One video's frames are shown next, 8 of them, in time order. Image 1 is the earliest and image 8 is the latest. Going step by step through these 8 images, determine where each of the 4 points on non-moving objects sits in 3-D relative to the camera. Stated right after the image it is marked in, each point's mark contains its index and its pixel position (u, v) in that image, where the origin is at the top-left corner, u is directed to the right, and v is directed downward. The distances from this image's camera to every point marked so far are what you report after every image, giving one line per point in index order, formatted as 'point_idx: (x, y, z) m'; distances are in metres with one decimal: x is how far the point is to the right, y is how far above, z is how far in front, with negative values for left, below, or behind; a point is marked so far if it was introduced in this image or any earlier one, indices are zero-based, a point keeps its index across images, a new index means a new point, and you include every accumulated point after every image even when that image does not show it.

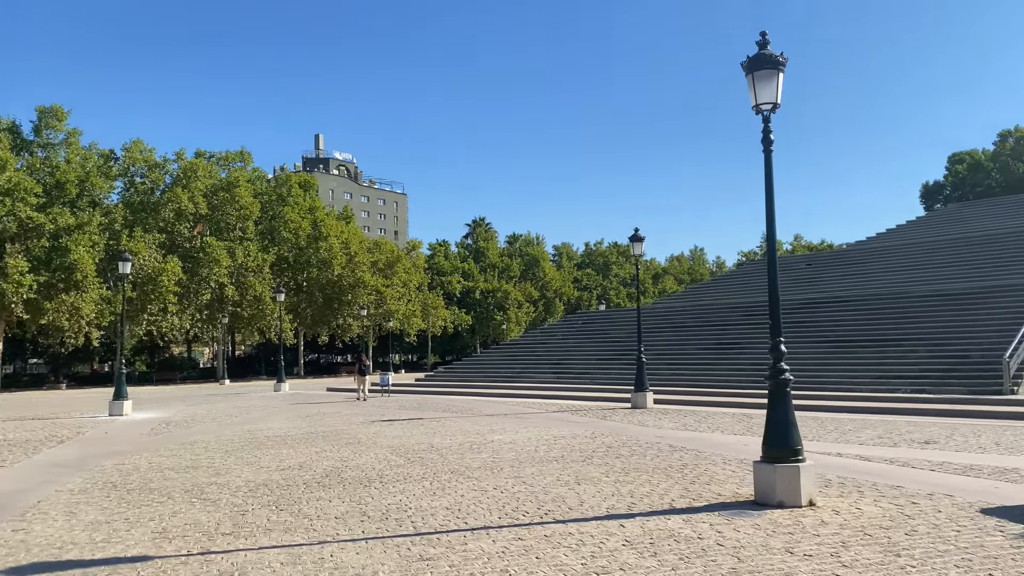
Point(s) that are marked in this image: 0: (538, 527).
0: (+0.2, -1.9, +6.9) m
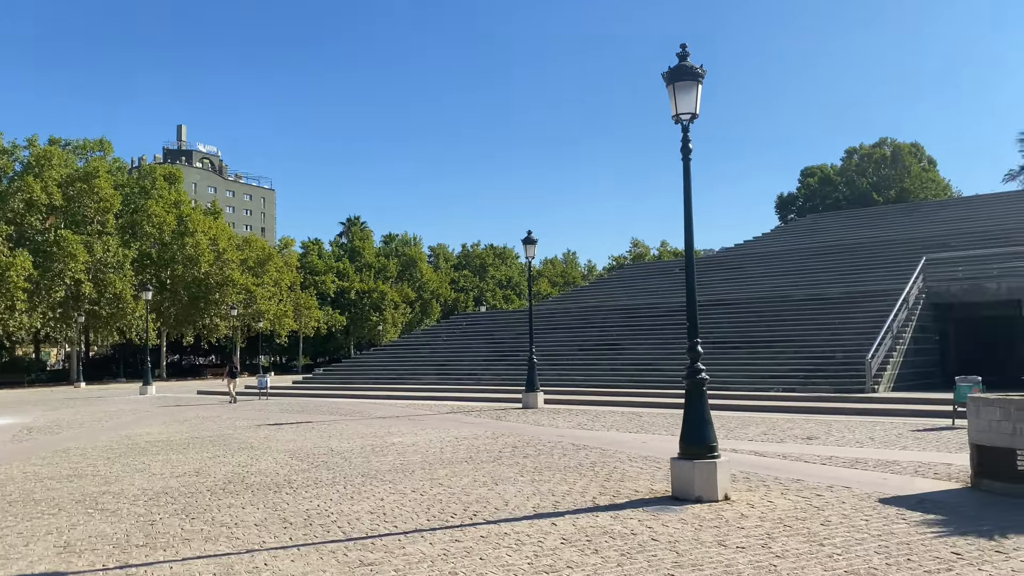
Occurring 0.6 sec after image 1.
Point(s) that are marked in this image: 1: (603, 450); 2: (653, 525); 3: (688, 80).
0: (-0.3, -1.9, +6.8) m
1: (+1.3, -2.3, +11.9) m
2: (+1.1, -1.9, +6.9) m
3: (+1.7, +2.0, +8.4) m
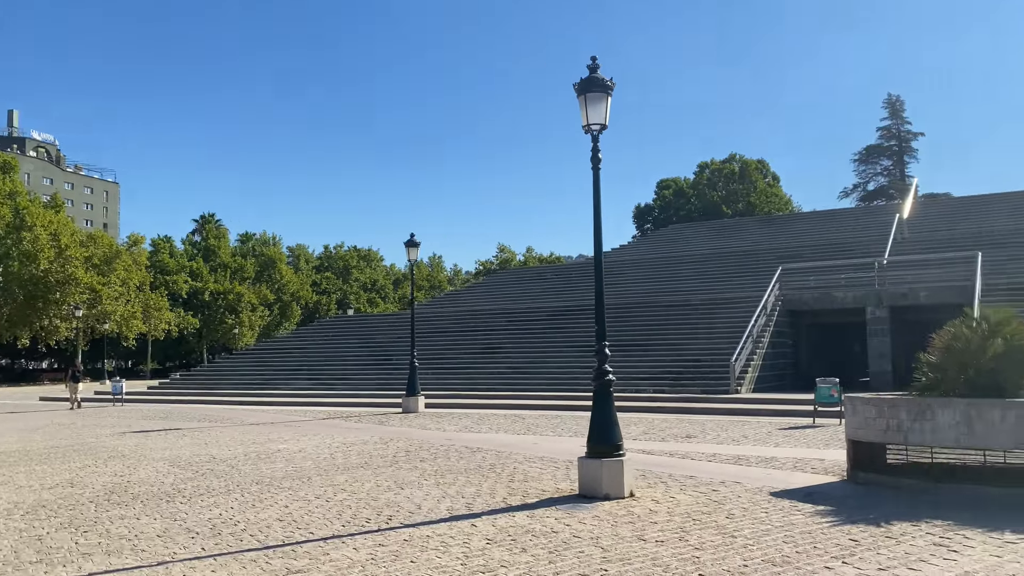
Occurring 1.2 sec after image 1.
0: (-0.9, -1.9, +6.8) m
1: (-0.2, -2.3, +12.0) m
2: (+0.5, -1.9, +7.0) m
3: (+0.9, +2.0, +8.7) m
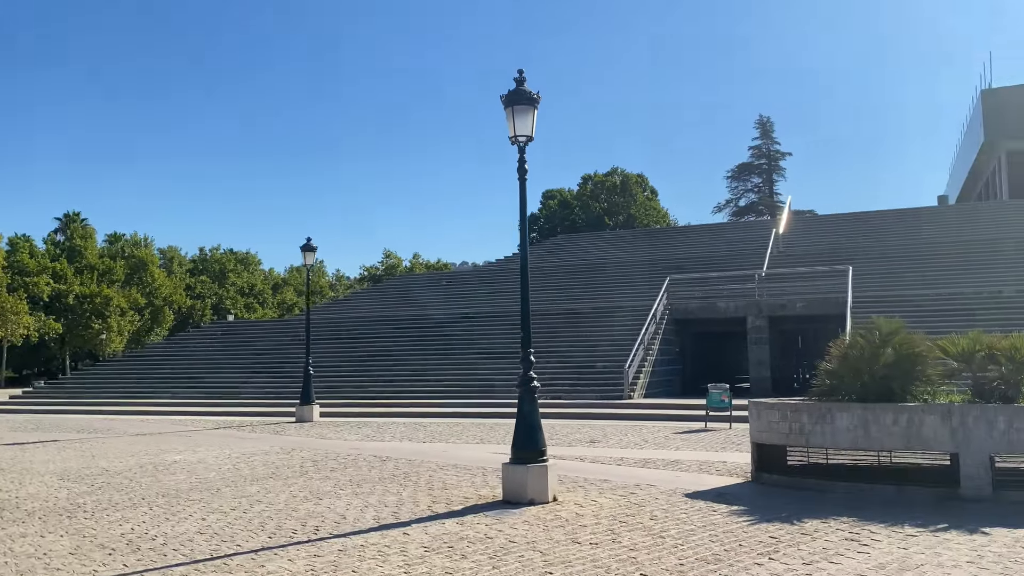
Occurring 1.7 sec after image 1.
0: (-1.5, -2.0, +6.7) m
1: (-1.5, -2.4, +12.0) m
2: (-0.1, -2.0, +7.1) m
3: (+0.1, +1.9, +8.8) m
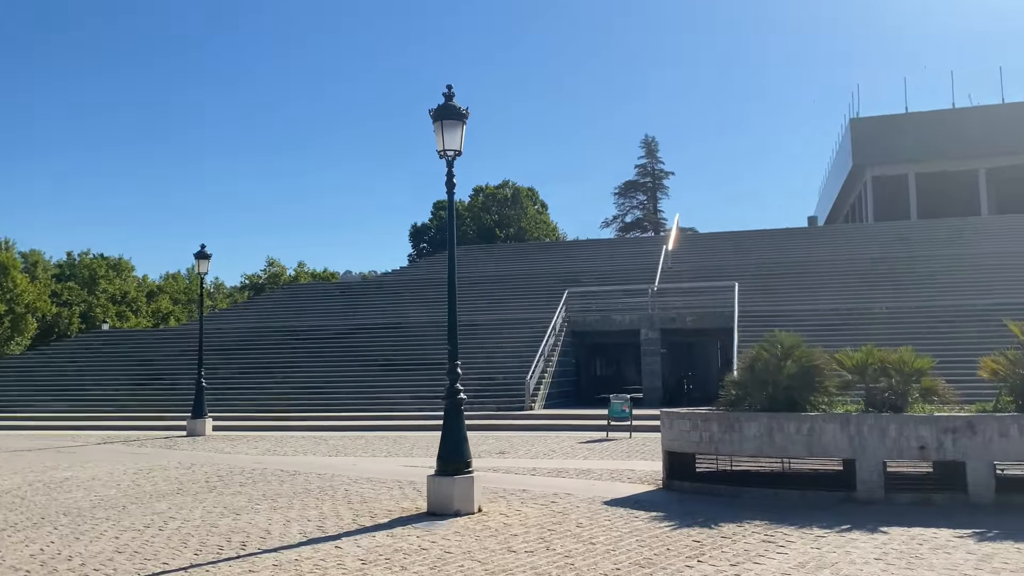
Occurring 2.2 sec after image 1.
0: (-2.0, -2.1, +6.5) m
1: (-2.7, -2.6, +11.8) m
2: (-0.6, -2.1, +7.1) m
3: (-0.6, +1.8, +8.9) m
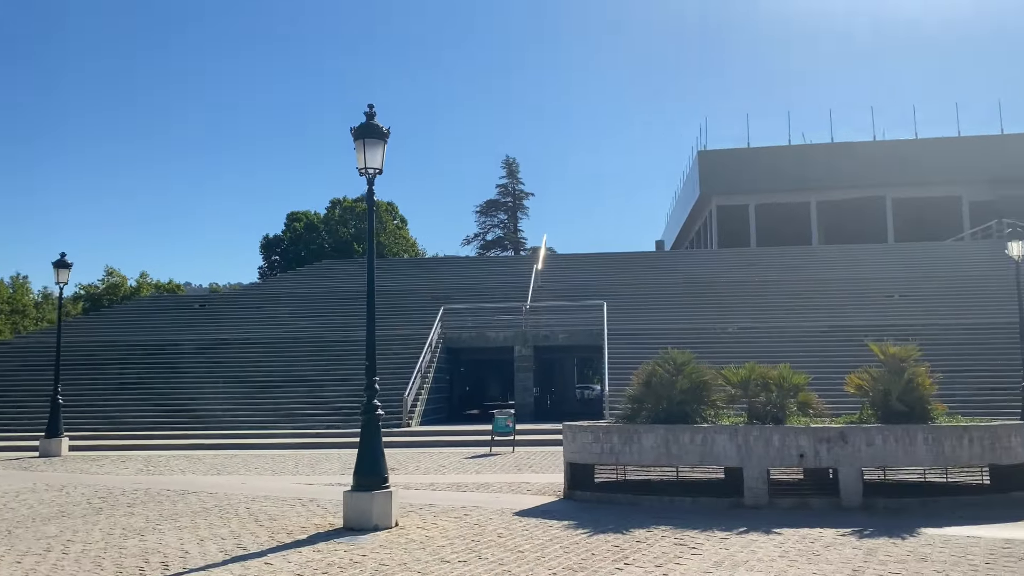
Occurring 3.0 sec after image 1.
0: (-2.4, -2.2, +6.4) m
1: (-4.1, -2.8, +11.4) m
2: (-1.3, -2.3, +7.2) m
3: (-1.5, +1.6, +9.1) m
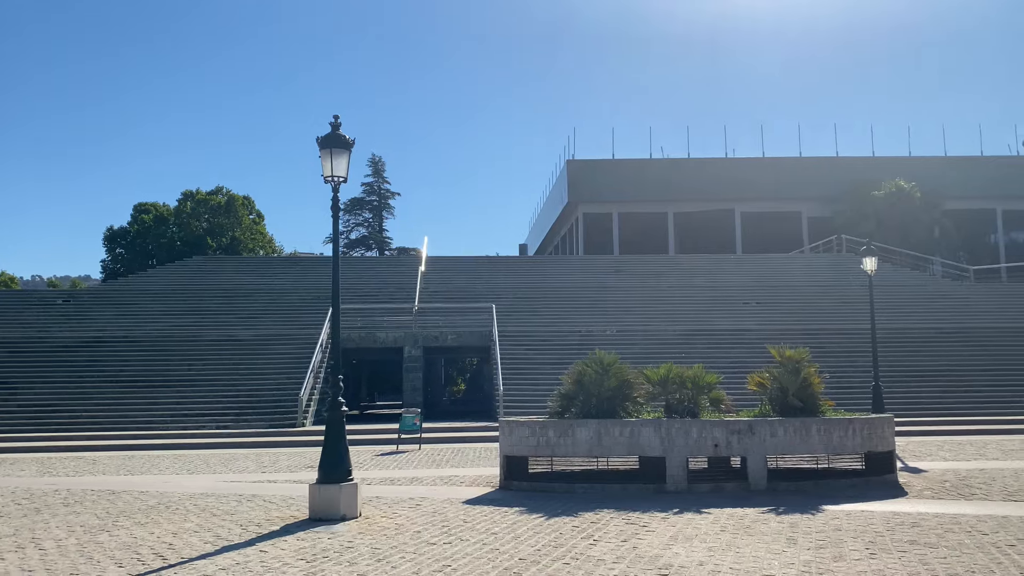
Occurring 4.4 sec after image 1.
0: (-2.5, -2.2, +6.7) m
1: (-5.0, -2.7, +11.4) m
2: (-1.5, -2.3, +7.7) m
3: (-1.9, +1.6, +9.5) m
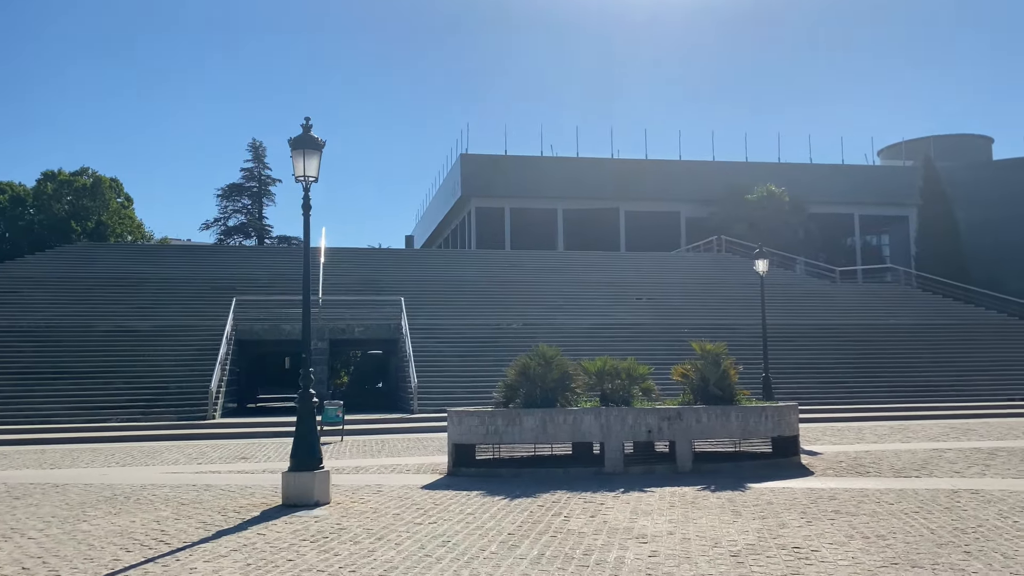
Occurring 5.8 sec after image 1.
0: (-2.6, -2.1, +7.0) m
1: (-5.7, -2.6, +11.3) m
2: (-1.7, -2.3, +8.2) m
3: (-2.3, +1.6, +9.8) m
